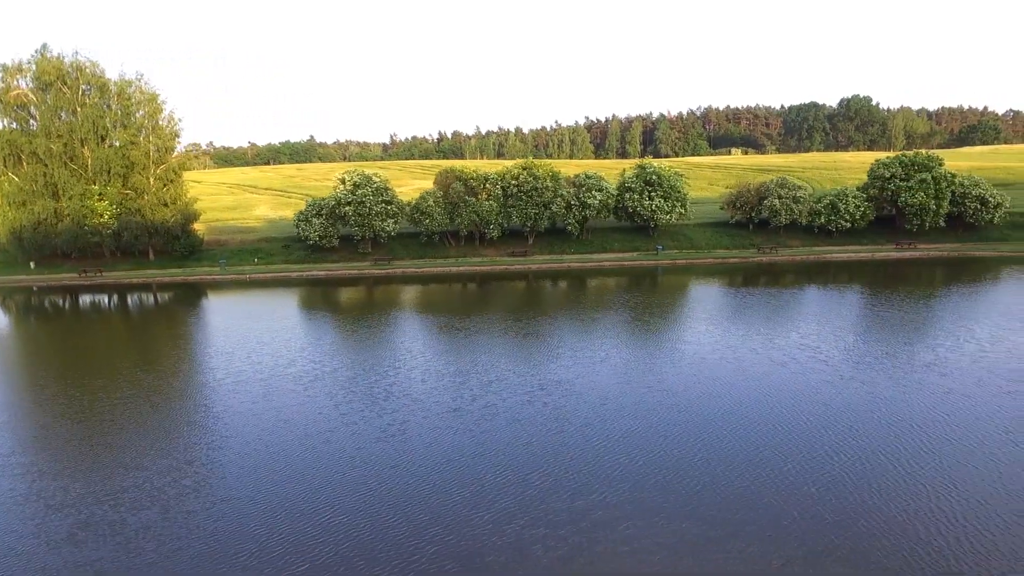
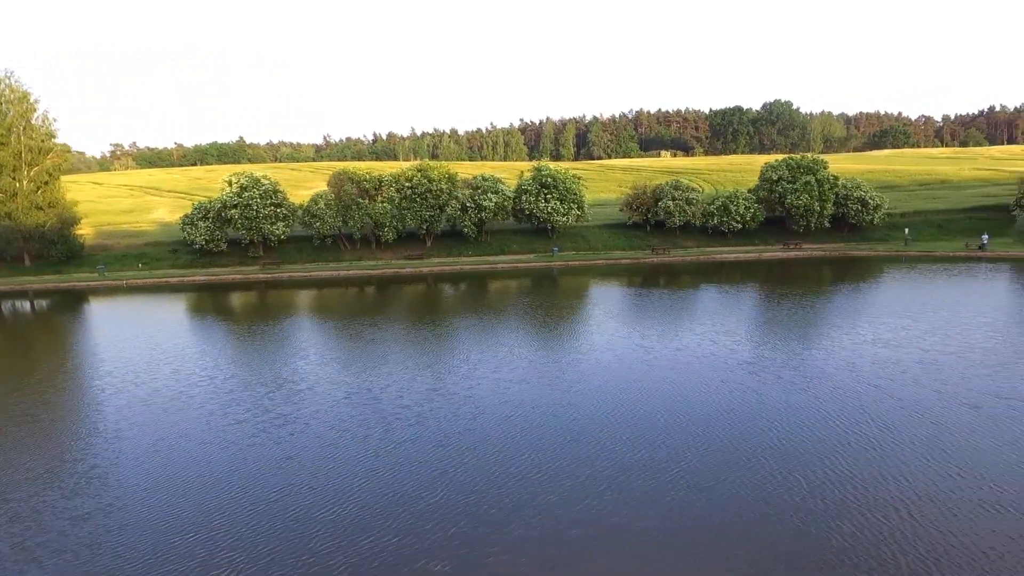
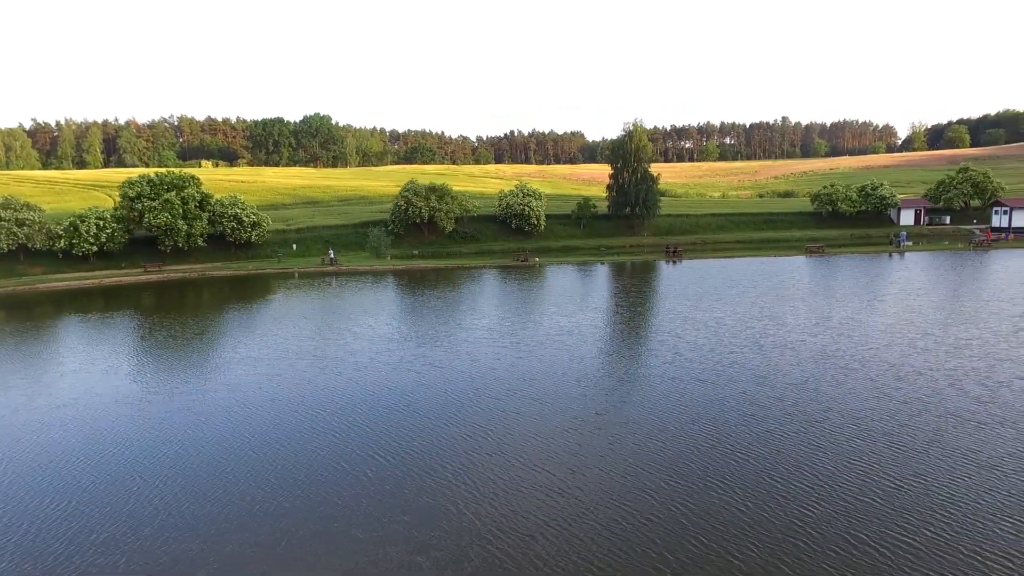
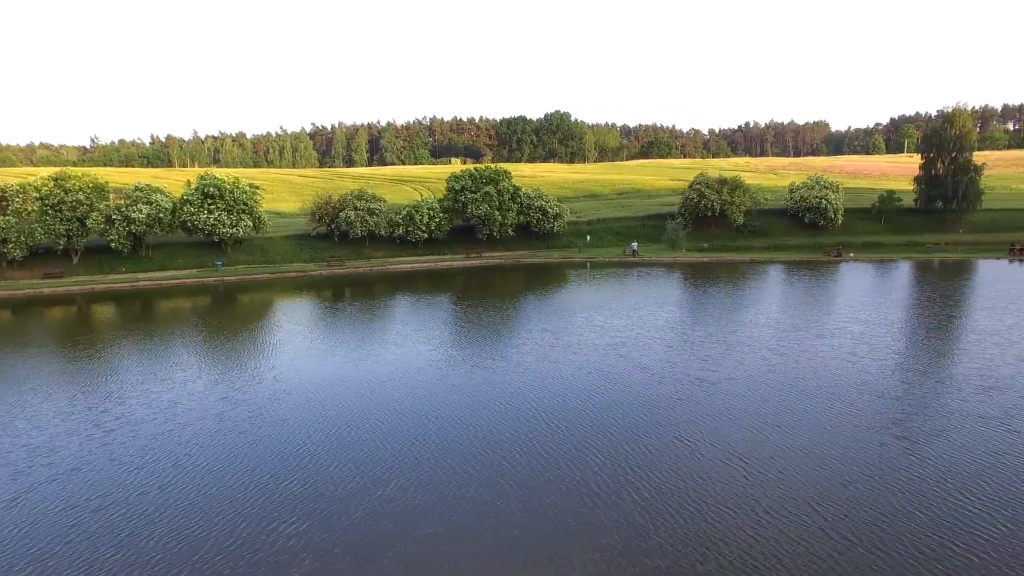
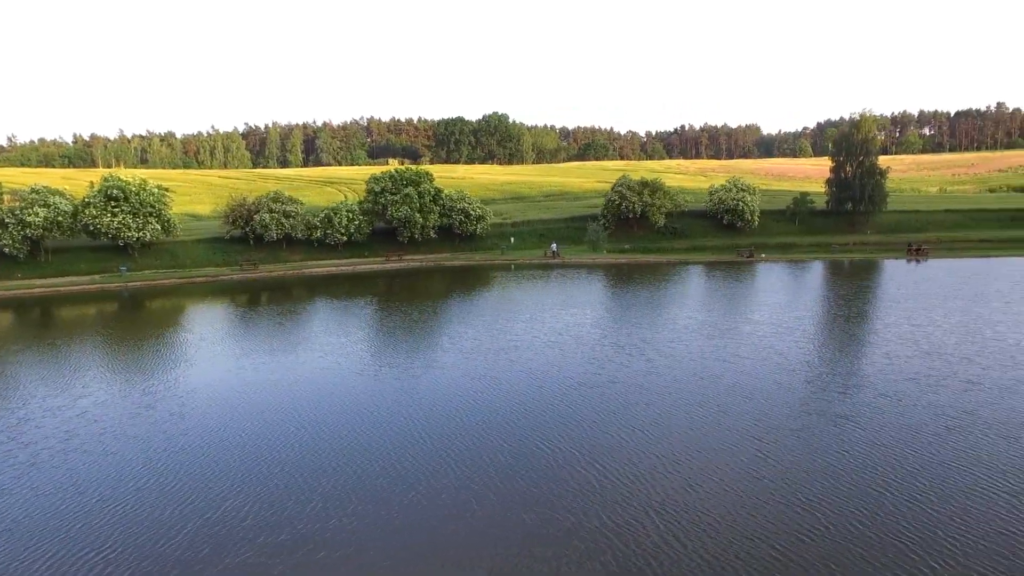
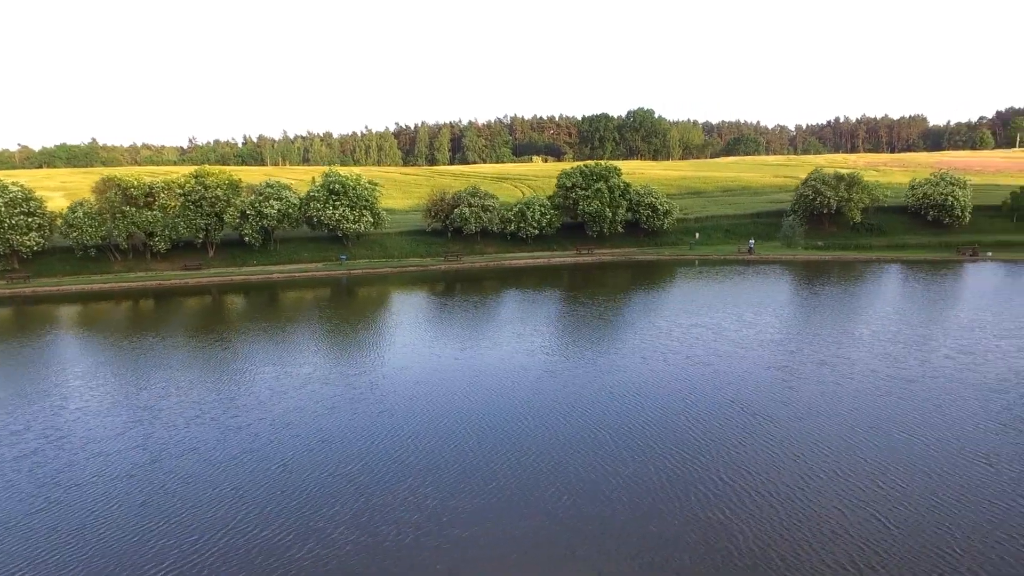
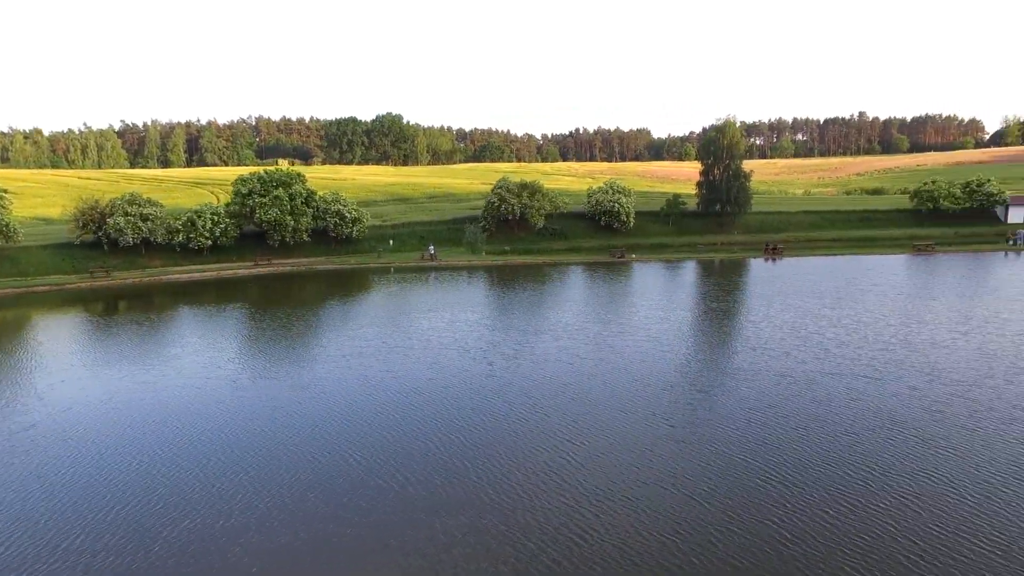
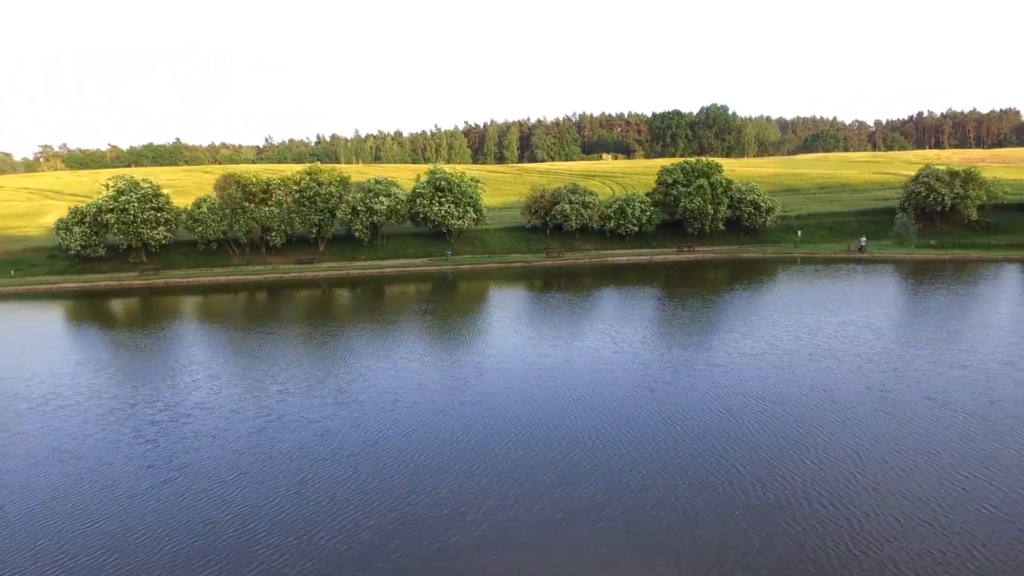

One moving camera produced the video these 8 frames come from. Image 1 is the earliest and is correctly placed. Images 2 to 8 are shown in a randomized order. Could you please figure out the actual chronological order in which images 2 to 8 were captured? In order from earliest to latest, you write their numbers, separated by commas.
2, 8, 6, 4, 5, 7, 3
